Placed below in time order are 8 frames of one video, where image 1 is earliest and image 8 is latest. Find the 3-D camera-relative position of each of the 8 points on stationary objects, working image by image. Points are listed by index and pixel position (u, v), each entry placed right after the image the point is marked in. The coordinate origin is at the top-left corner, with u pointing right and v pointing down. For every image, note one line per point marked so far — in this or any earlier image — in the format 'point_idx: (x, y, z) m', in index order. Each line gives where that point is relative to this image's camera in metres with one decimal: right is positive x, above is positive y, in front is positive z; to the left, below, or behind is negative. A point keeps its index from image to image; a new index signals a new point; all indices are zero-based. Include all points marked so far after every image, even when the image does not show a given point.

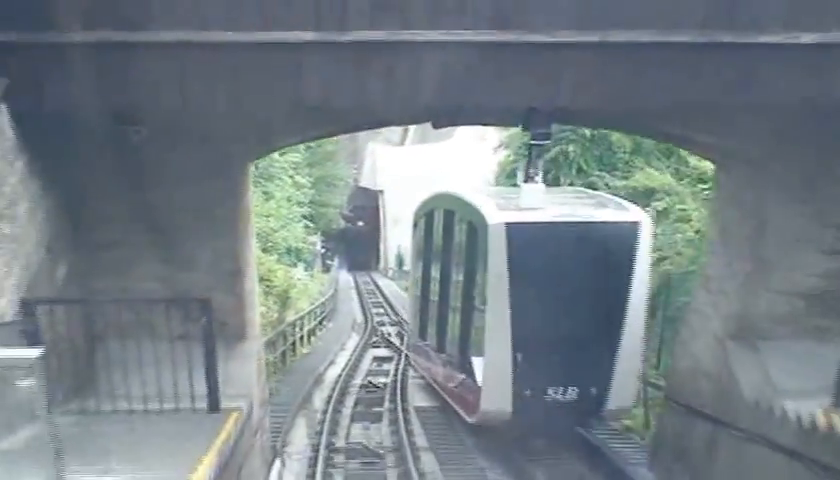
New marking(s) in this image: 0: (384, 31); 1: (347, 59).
0: (-0.2, +1.0, +5.9) m
1: (-0.3, +0.9, +6.0) m
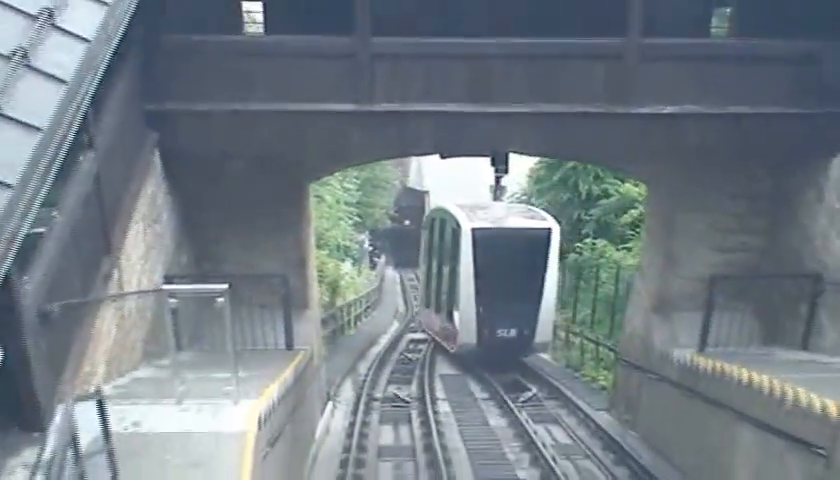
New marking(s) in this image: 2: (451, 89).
0: (-0.1, +1.0, +9.1) m
1: (-0.3, +0.9, +9.3) m
2: (+0.3, +1.1, +9.2) m
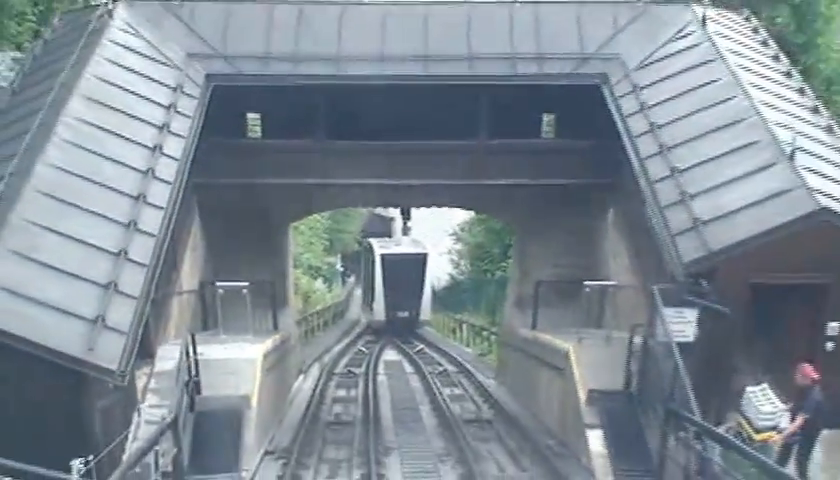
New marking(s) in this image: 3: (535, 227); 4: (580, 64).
0: (-0.9, +0.8, +15.1) m
1: (-1.1, +0.7, +15.2) m
2: (-0.5, +0.9, +15.2) m
3: (+1.5, +0.2, +16.2) m
4: (+1.9, +2.1, +14.5) m
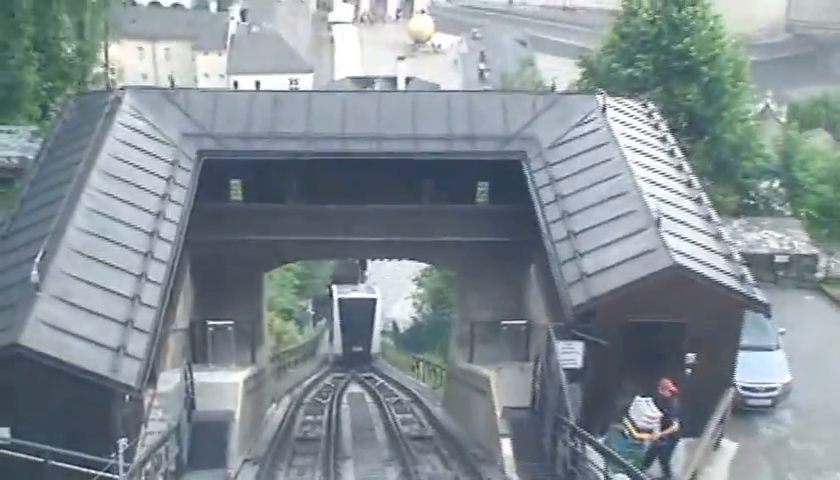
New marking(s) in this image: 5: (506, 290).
0: (-1.6, +0.1, +18.2) m
1: (-1.8, 0.0, +18.3) m
2: (-1.2, +0.2, +18.3) m
3: (+0.8, -0.6, +19.3) m
4: (+1.2, +1.4, +17.7) m
5: (+1.4, -0.8, +19.3) m
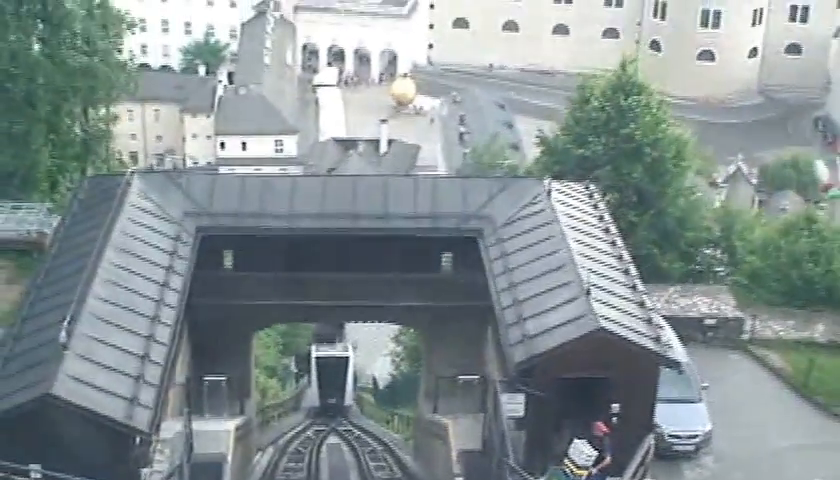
0: (-2.1, -1.0, +20.7) m
1: (-2.3, -1.2, +20.9) m
2: (-1.8, -0.9, +20.9) m
3: (+0.3, -1.7, +21.8) m
4: (+0.7, +0.3, +20.3) m
5: (+0.8, -2.0, +21.9) m
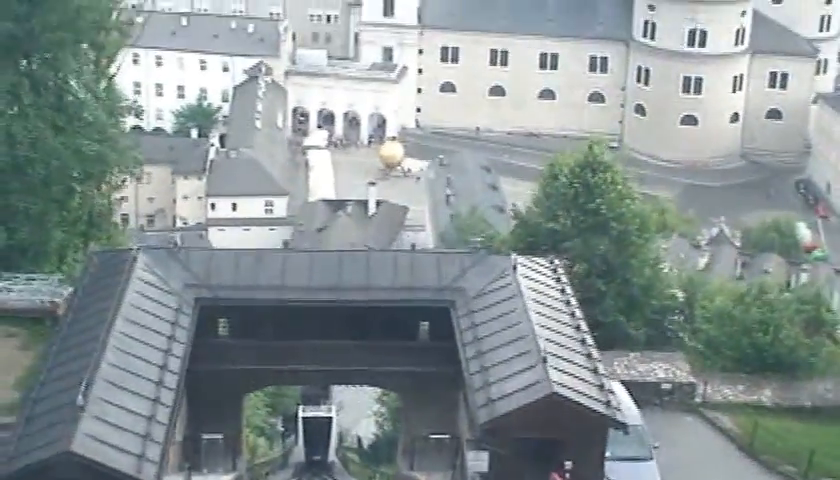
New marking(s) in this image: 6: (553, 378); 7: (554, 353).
0: (-2.6, -2.3, +22.7) m
1: (-2.7, -2.5, +22.9) m
2: (-2.2, -2.3, +22.9) m
3: (-0.1, -3.1, +23.8) m
4: (+0.3, -1.0, +22.5) m
5: (+0.4, -3.3, +23.9) m
6: (+2.1, -2.1, +18.7) m
7: (+2.2, -1.8, +19.7) m
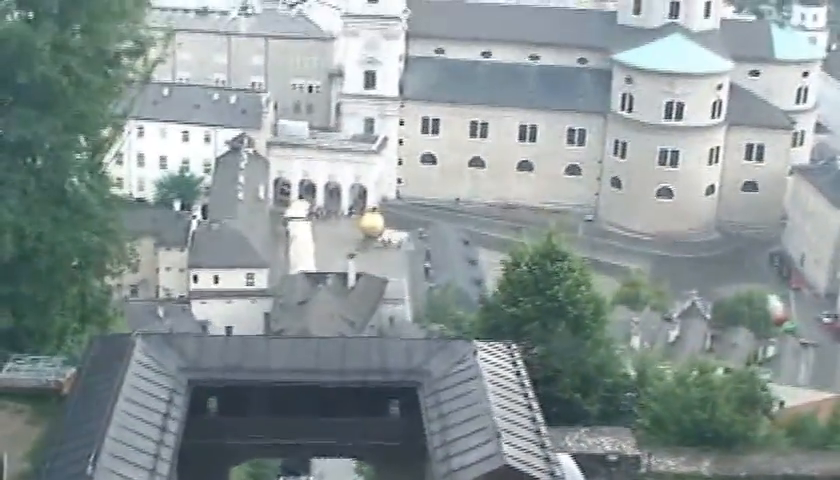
0: (-3.2, -4.1, +25.2) m
1: (-3.3, -4.3, +25.3) m
2: (-2.8, -4.1, +25.3) m
3: (-0.8, -5.0, +26.3) m
4: (-0.3, -2.8, +25.0) m
5: (-0.2, -5.2, +26.3) m
6: (+1.5, -3.7, +21.2) m
7: (+1.6, -3.5, +22.2) m
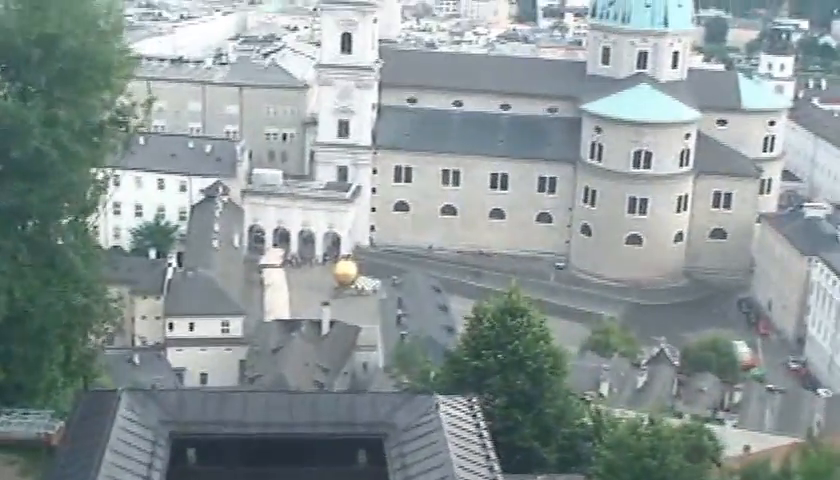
0: (-3.9, -5.5, +27.0) m
1: (-4.1, -5.7, +27.1) m
2: (-3.5, -5.4, +27.1) m
3: (-1.5, -6.4, +28.1) m
4: (-1.0, -4.1, +26.9) m
5: (-1.0, -6.6, +28.1) m
6: (+0.8, -4.9, +23.2) m
7: (+0.9, -4.7, +24.1) m
